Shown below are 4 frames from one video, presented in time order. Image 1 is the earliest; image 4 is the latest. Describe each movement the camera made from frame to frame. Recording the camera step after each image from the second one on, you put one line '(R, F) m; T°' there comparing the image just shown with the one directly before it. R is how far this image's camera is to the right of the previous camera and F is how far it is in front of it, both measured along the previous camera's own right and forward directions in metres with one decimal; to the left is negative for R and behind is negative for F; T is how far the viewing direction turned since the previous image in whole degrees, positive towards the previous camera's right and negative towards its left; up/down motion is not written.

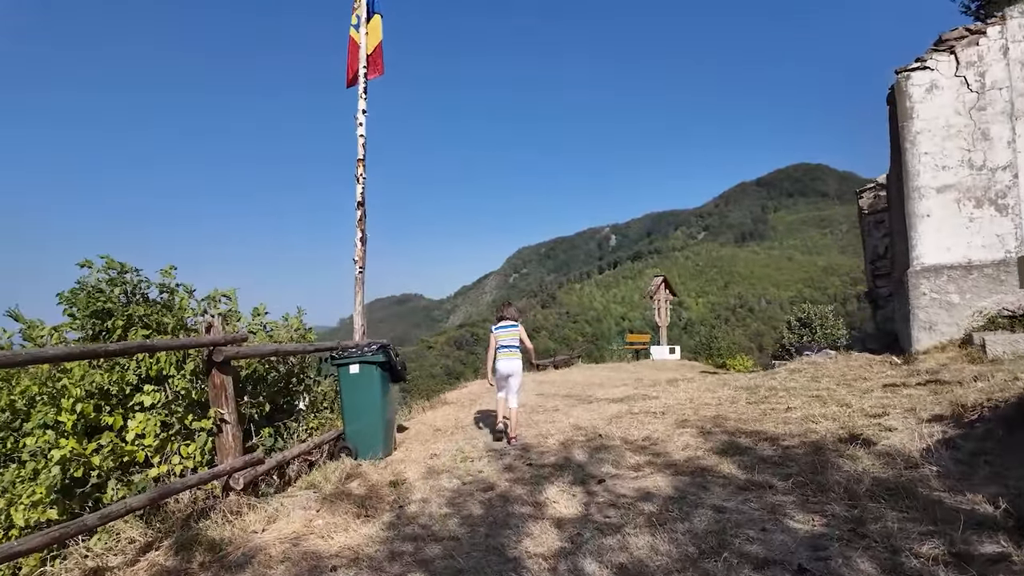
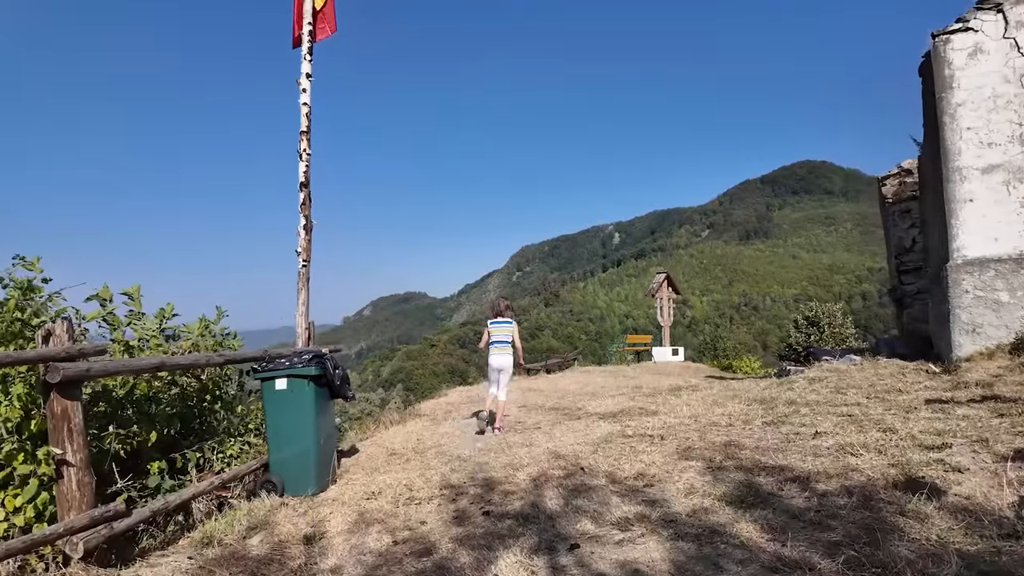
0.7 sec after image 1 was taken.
(+0.3, +1.1) m; 0°
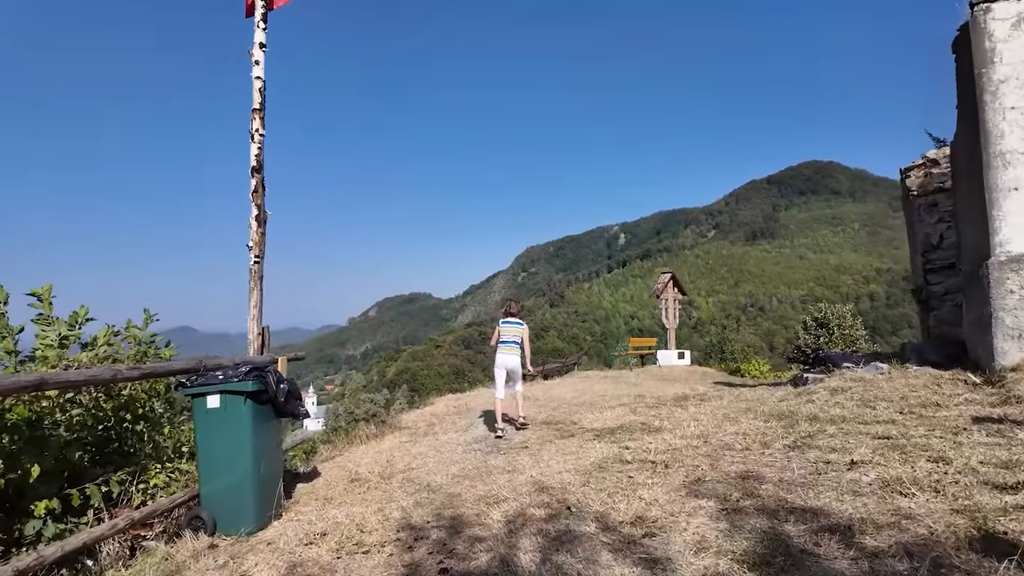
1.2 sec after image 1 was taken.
(+0.2, +0.8) m; -1°
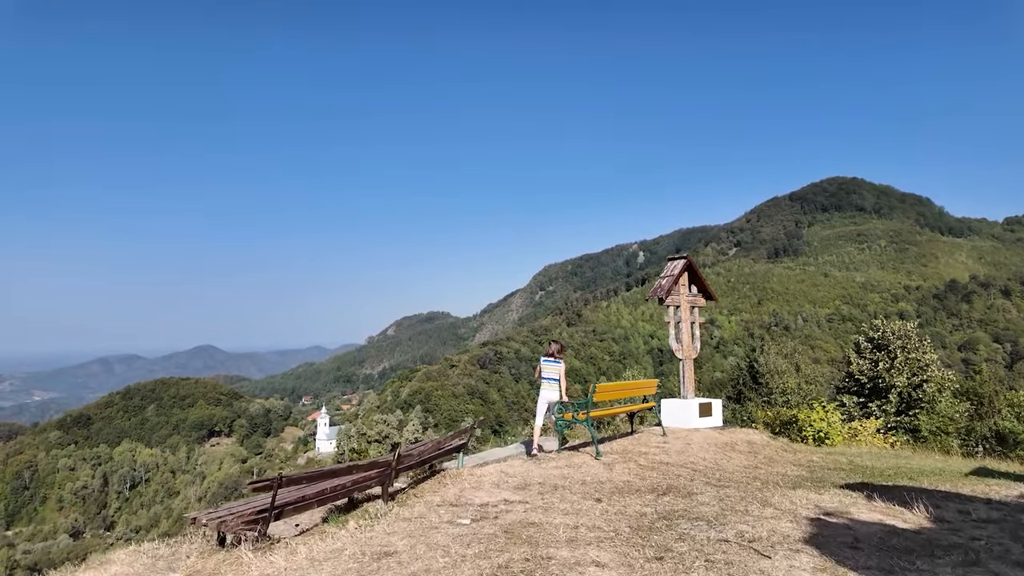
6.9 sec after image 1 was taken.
(+2.4, +8.1) m; -2°
